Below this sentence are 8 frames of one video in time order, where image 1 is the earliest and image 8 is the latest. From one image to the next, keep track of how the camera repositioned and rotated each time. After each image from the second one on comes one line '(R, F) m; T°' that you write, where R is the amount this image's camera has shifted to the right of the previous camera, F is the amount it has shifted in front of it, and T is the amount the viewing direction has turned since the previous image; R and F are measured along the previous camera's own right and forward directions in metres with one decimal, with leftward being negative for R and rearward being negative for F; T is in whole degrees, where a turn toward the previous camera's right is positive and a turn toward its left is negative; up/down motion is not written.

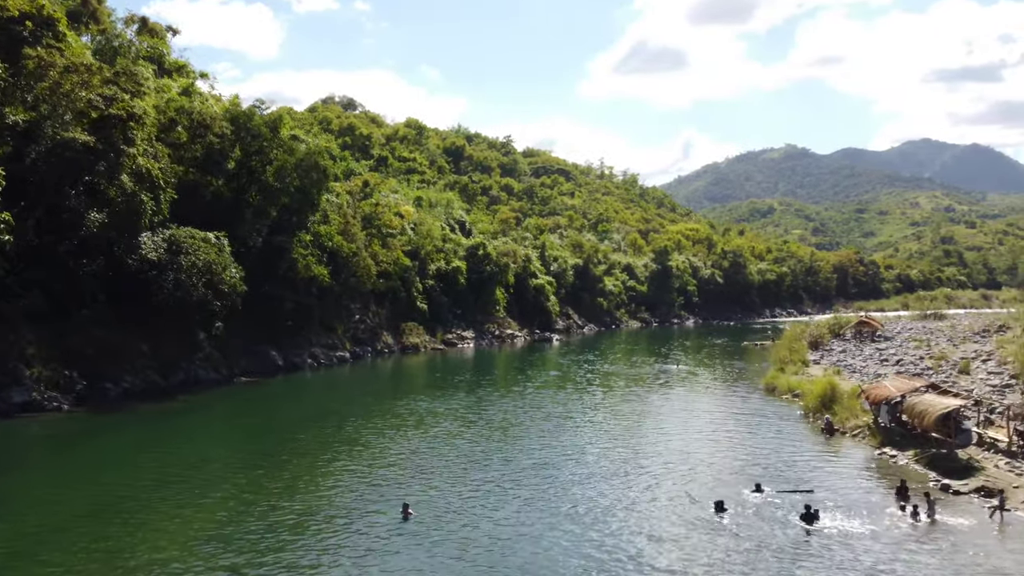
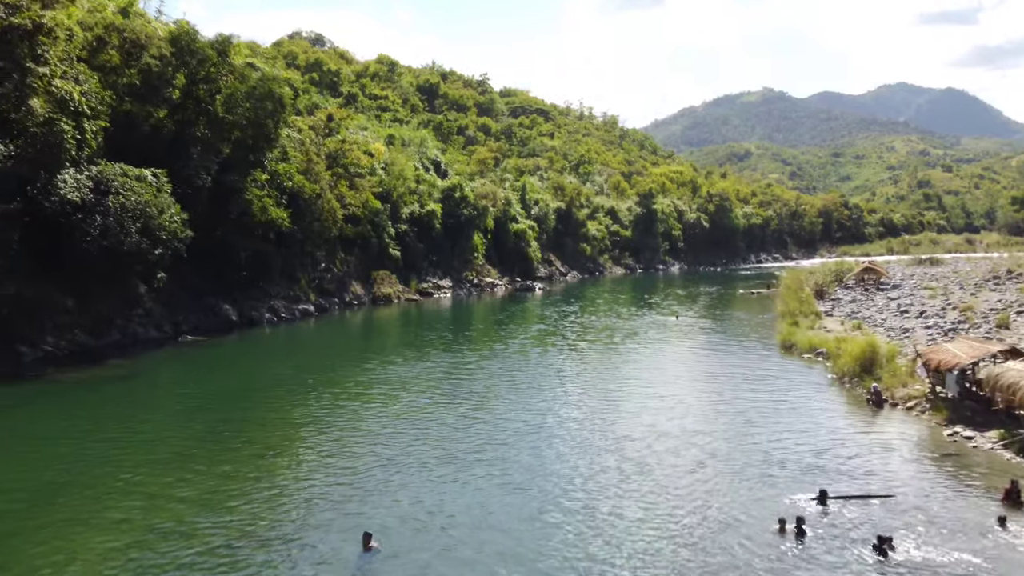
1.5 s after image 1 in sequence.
(-0.4, +5.8) m; +2°
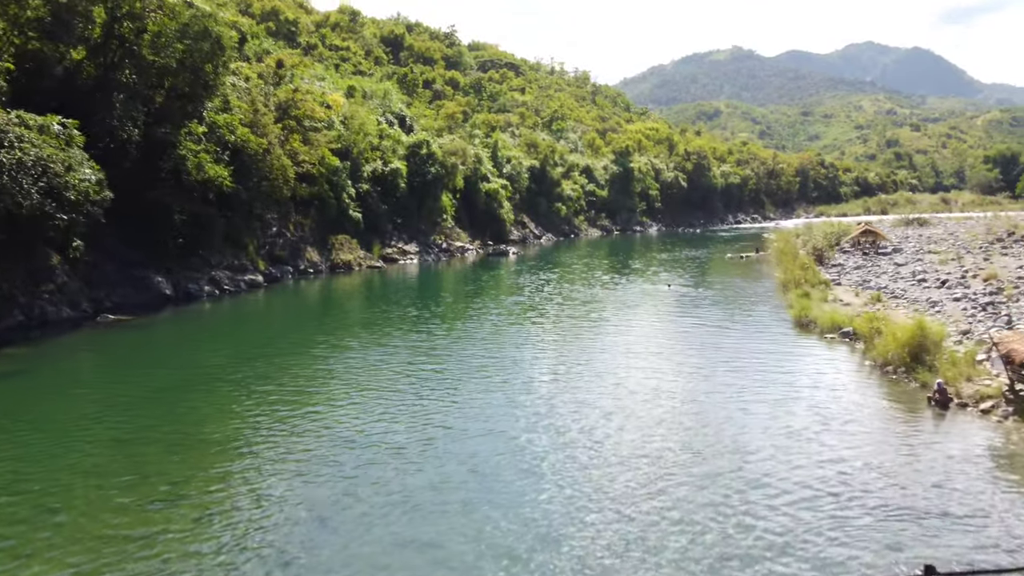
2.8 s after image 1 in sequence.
(-0.3, +5.7) m; +2°
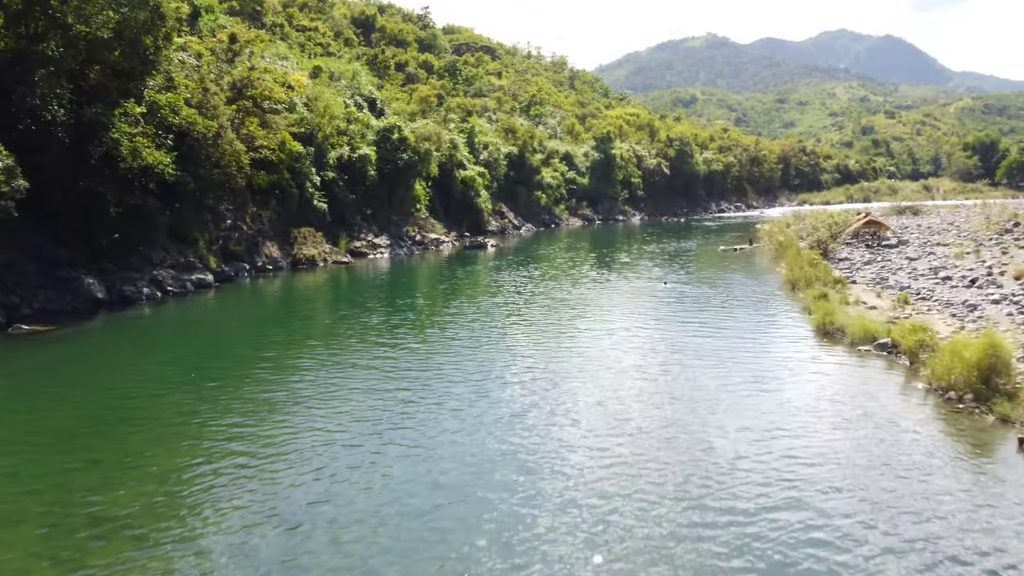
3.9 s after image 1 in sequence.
(-0.2, +4.8) m; +2°
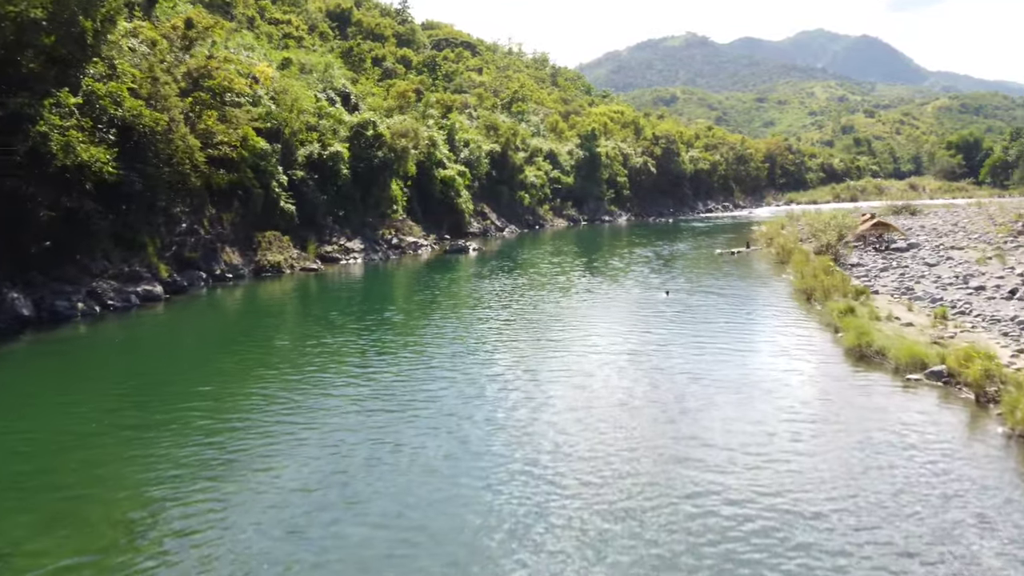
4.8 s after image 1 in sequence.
(-0.2, +4.4) m; +1°
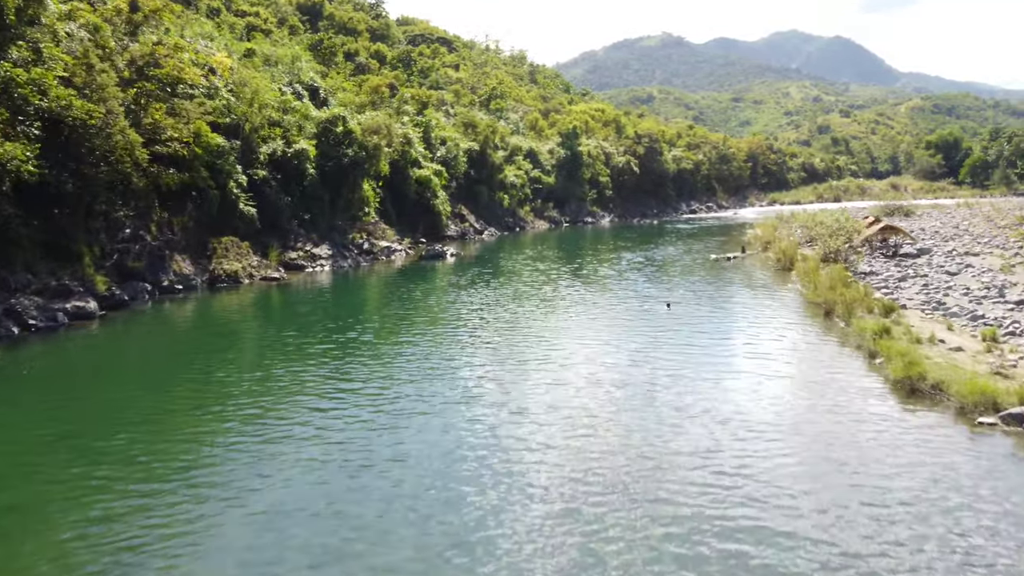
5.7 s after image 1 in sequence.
(-0.3, +4.4) m; +2°
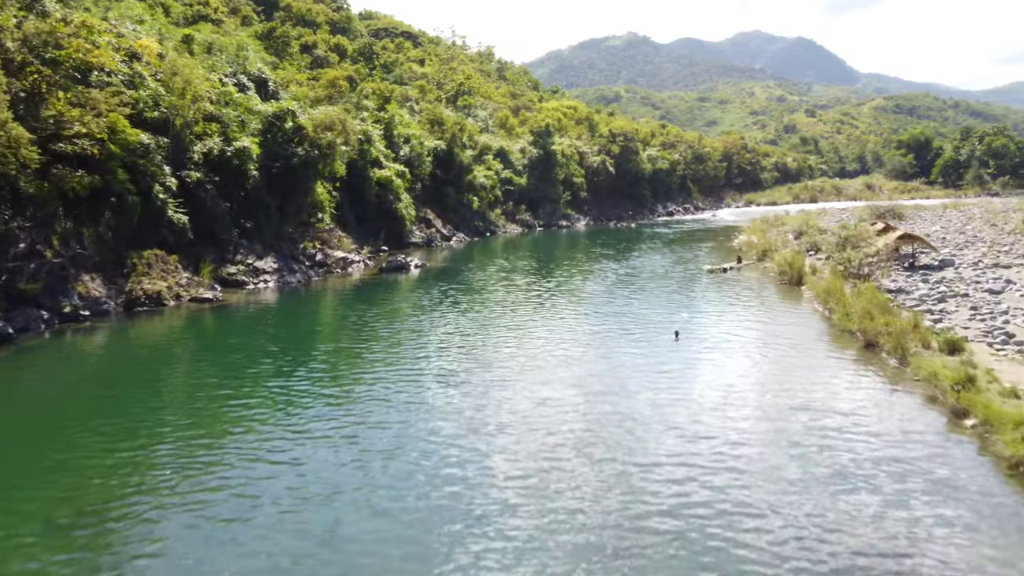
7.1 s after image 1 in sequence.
(-0.3, +6.4) m; +2°
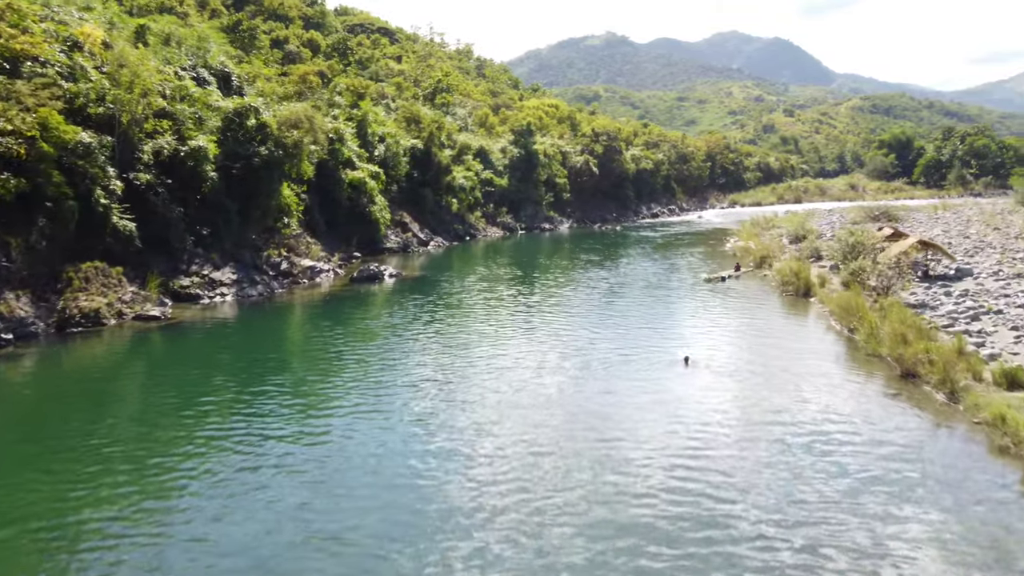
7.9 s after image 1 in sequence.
(-0.2, +3.9) m; +1°
